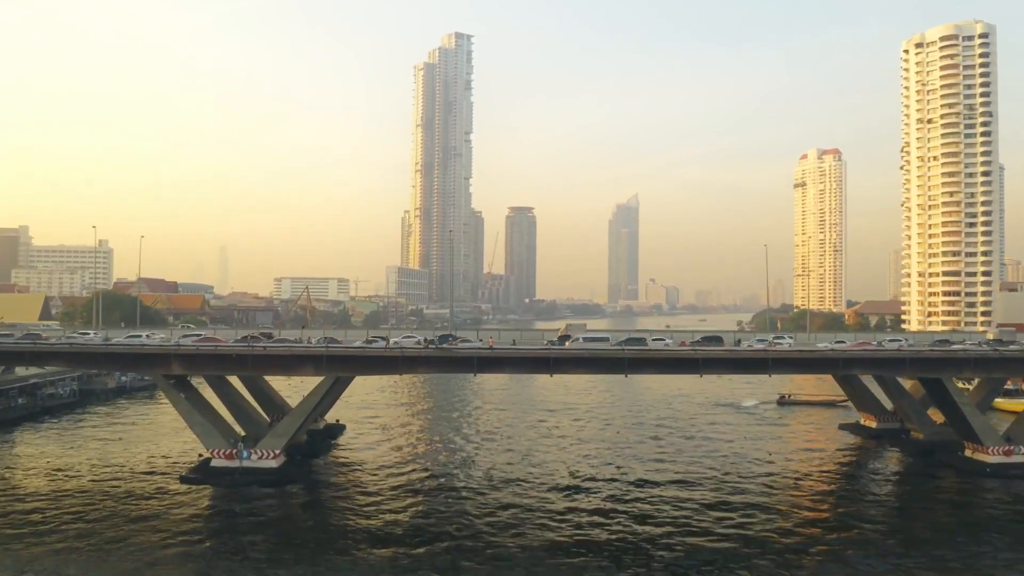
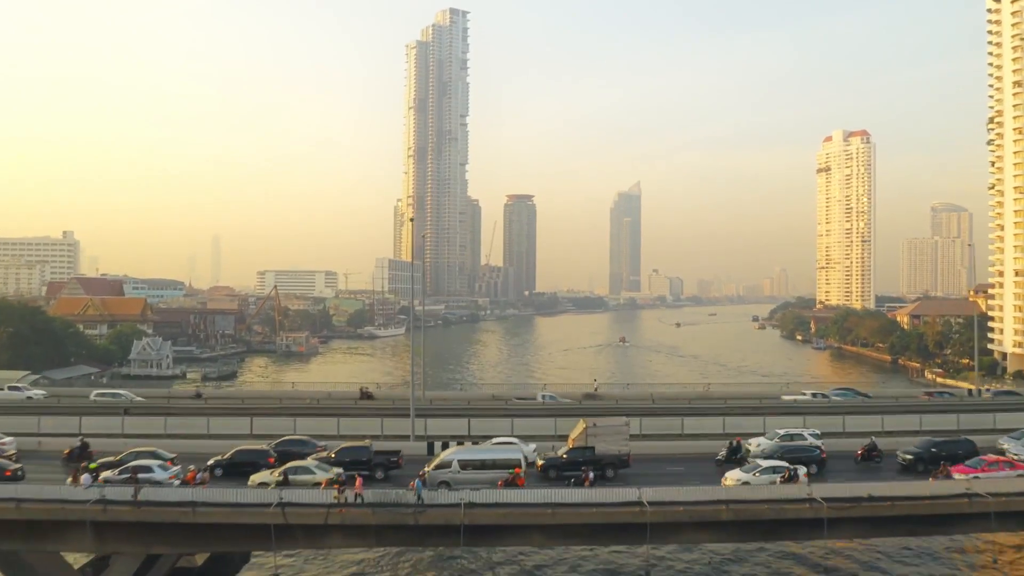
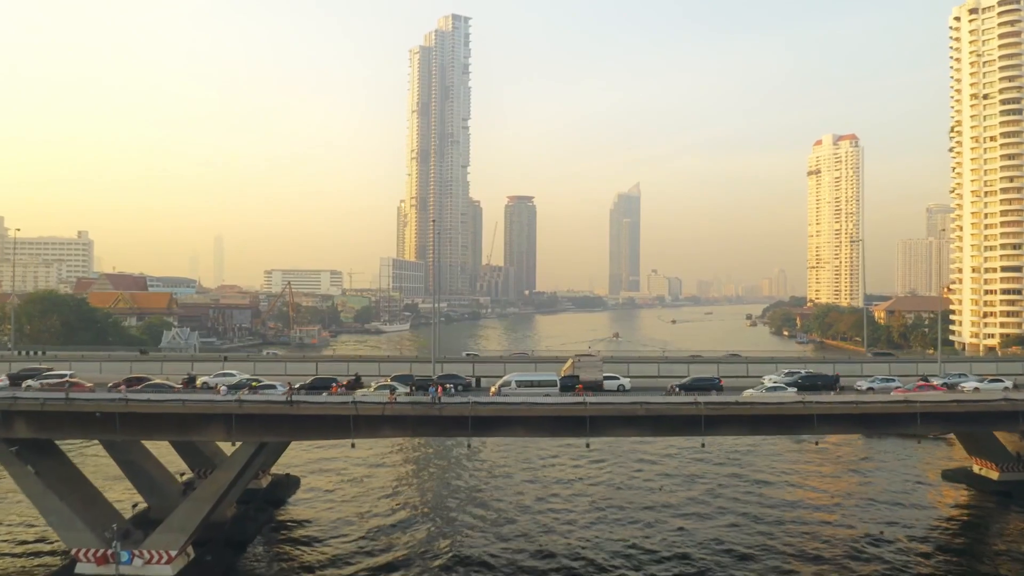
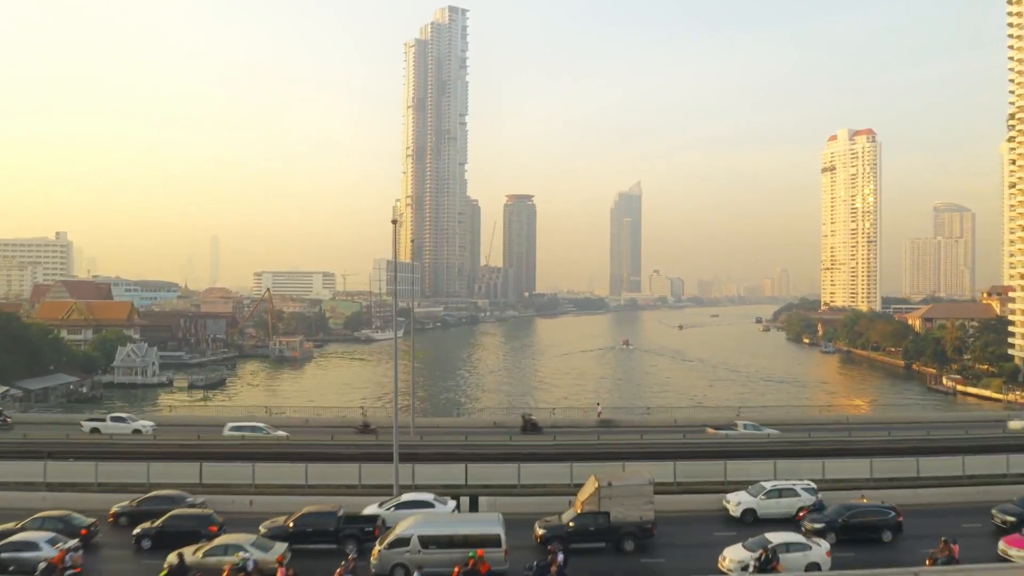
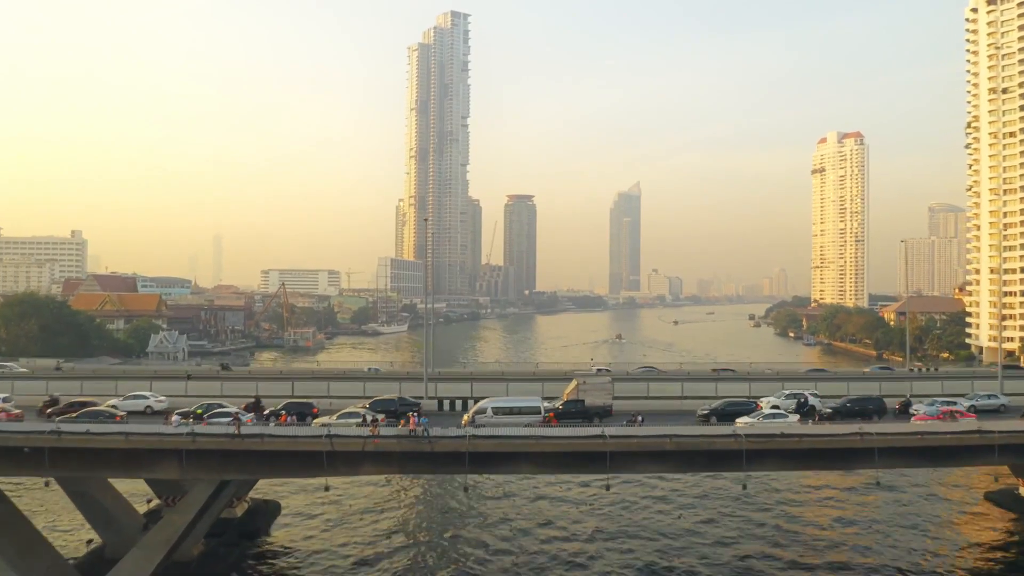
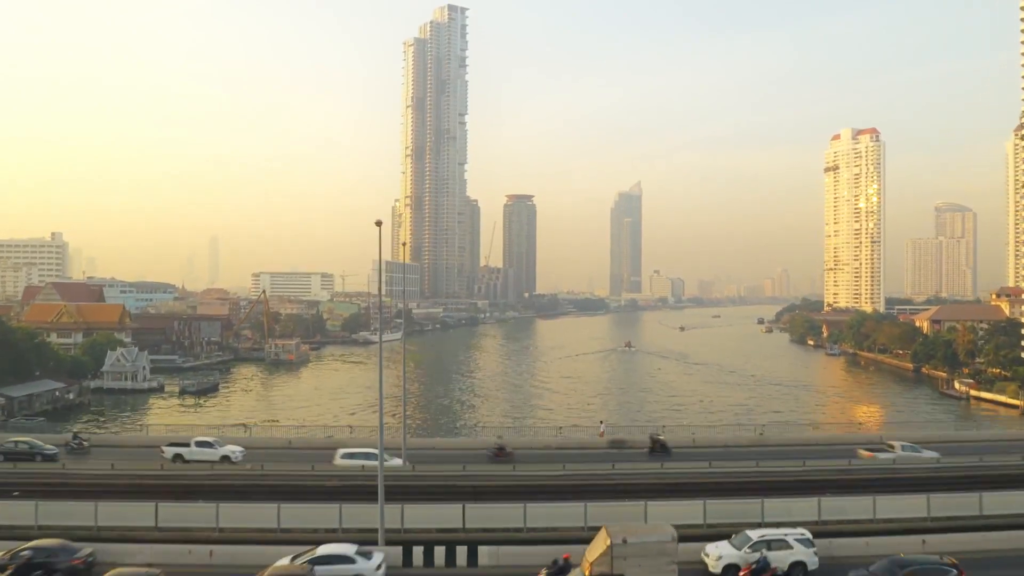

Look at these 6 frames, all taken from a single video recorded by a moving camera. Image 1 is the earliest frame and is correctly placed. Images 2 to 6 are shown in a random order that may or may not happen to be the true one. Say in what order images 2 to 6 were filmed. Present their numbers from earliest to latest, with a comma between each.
3, 5, 2, 4, 6
